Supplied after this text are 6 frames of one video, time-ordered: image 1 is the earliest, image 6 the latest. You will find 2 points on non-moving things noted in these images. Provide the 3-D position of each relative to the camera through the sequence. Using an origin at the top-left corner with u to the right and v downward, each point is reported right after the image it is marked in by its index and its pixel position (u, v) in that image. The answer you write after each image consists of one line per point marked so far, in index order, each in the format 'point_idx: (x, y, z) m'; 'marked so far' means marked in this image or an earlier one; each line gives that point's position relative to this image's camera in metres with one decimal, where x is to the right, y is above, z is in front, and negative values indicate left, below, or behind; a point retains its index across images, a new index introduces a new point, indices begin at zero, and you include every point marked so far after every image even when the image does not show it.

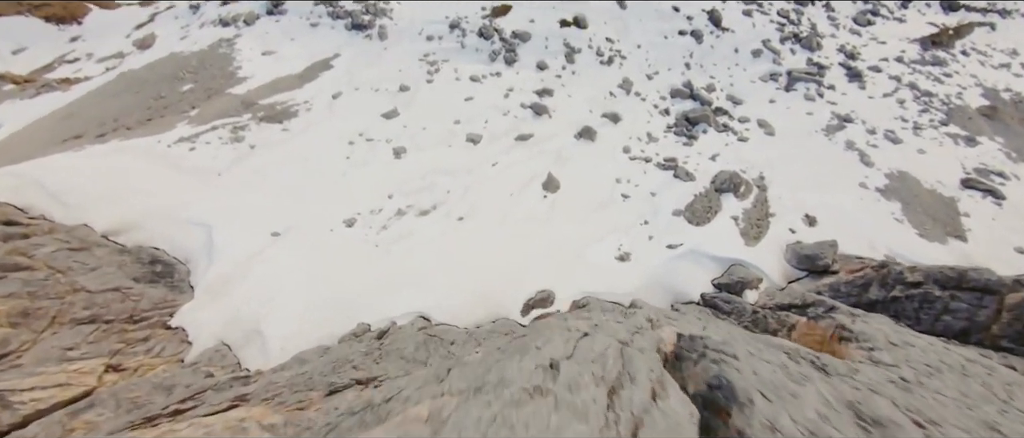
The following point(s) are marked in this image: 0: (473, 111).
0: (-1.4, +3.7, +14.0) m
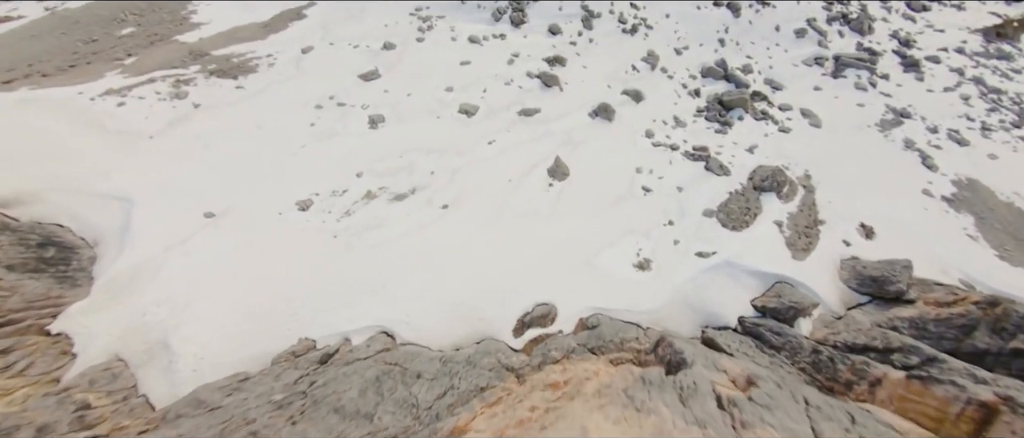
0: (-1.3, +4.0, +11.7) m
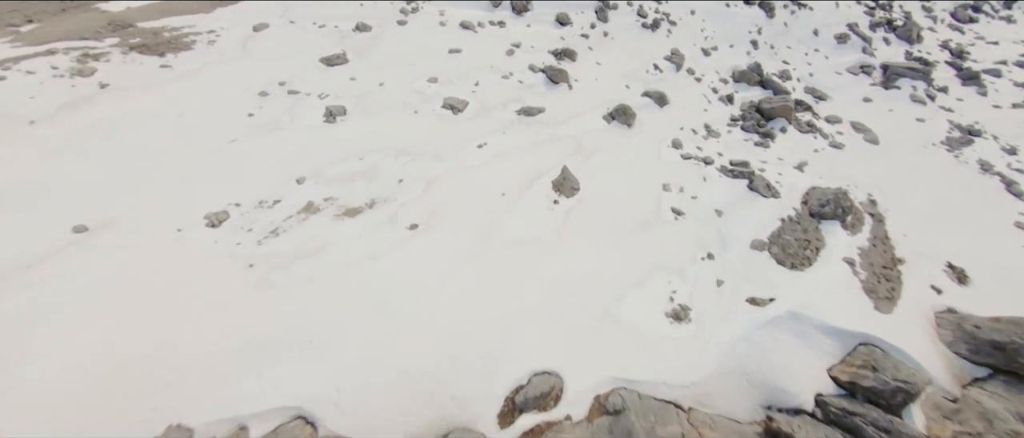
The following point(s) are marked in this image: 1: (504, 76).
0: (-1.3, +3.5, +9.5) m
1: (-0.2, +3.4, +9.7) m
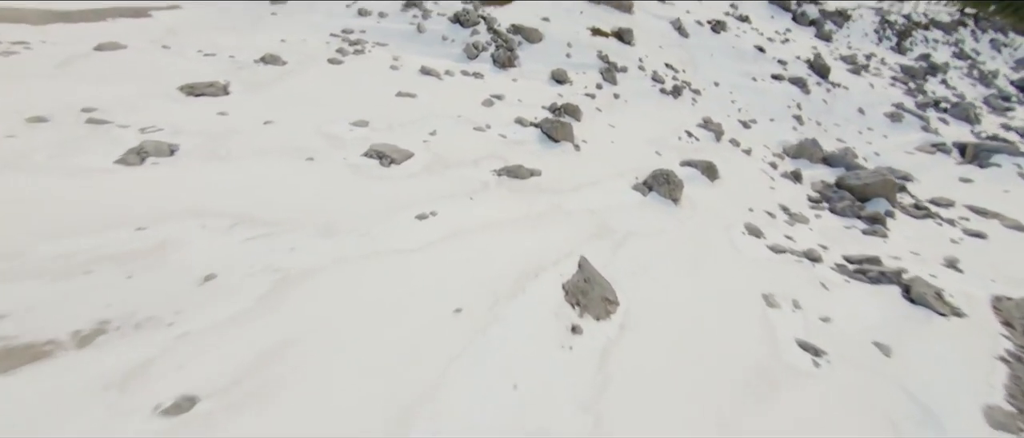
0: (-1.7, +1.6, +6.2) m
1: (-0.5, +1.4, +6.4) m
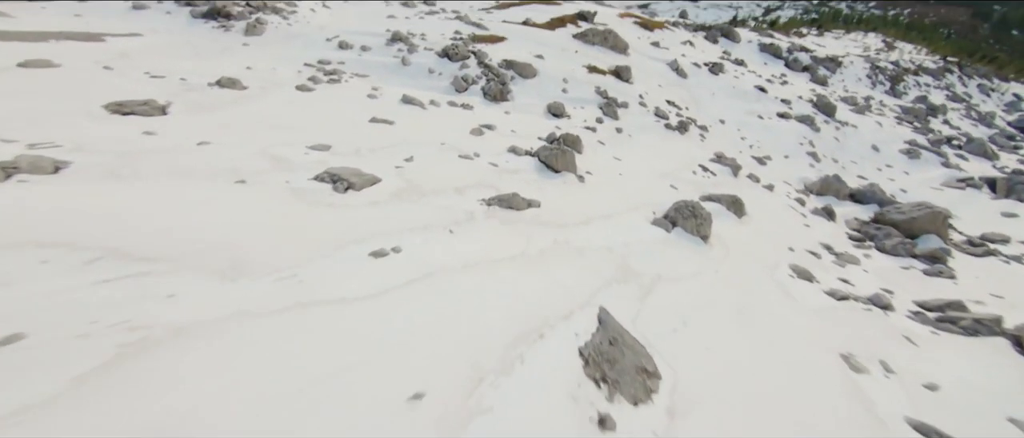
0: (-1.8, +1.0, +5.3) m
1: (-0.6, +0.8, +5.4) m
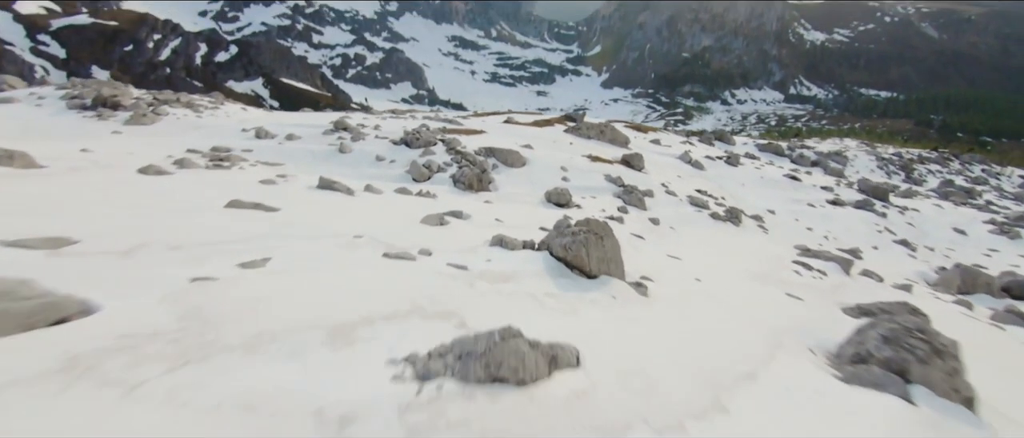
0: (-1.9, -0.1, +2.6) m
1: (-0.7, -0.3, +2.7) m
